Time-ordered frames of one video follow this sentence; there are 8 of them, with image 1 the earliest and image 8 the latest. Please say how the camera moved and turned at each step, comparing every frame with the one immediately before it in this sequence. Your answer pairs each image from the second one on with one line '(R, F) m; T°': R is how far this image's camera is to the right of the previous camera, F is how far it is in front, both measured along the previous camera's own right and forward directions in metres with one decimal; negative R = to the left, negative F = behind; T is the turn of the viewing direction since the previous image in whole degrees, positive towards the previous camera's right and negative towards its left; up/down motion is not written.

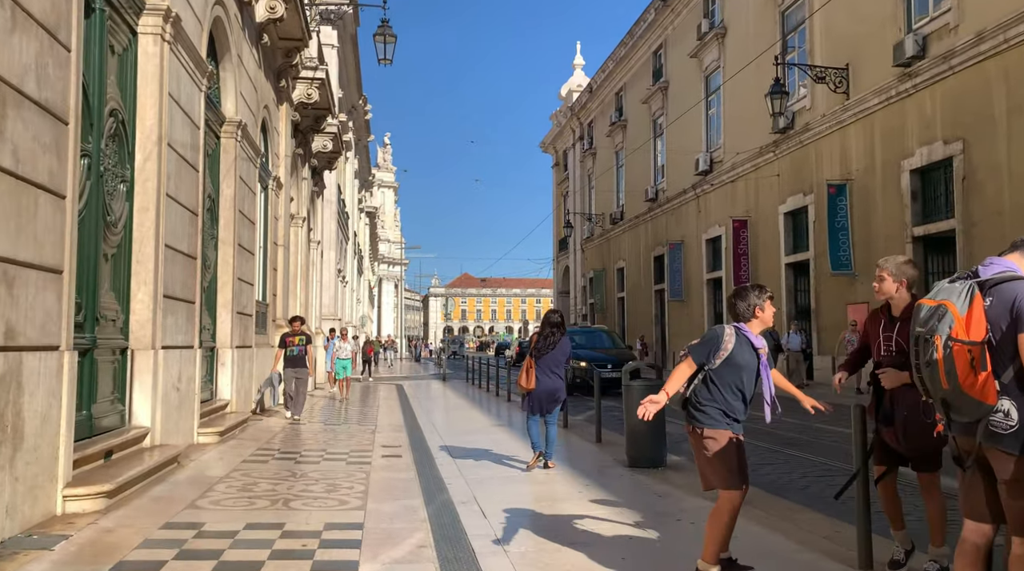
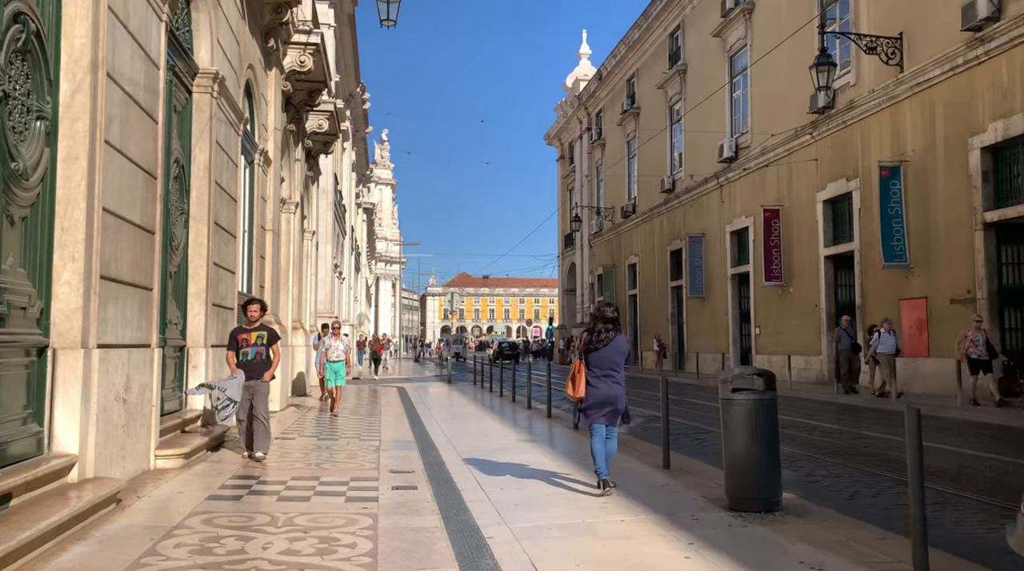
(-0.4, +2.0) m; 0°
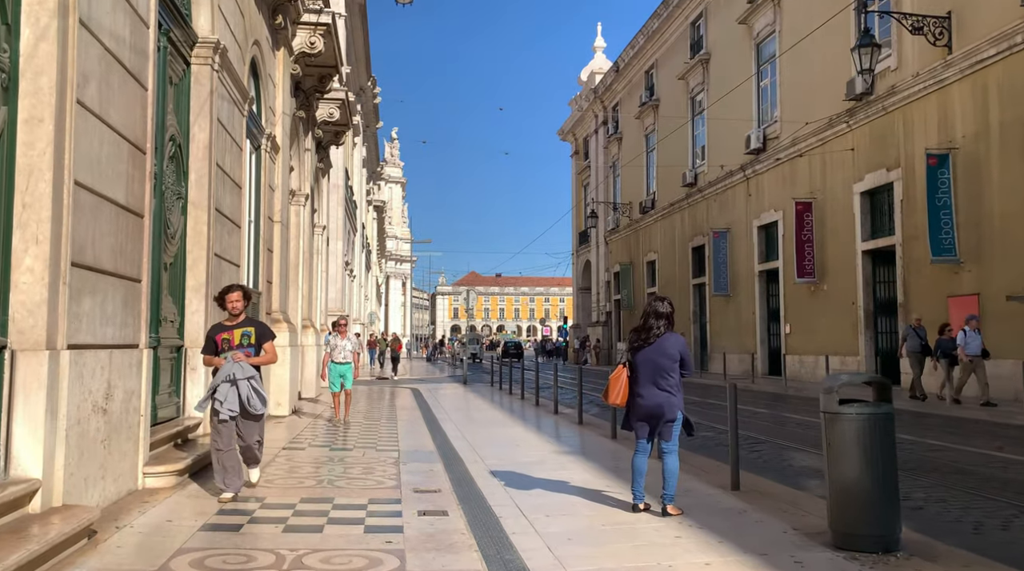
(-0.3, +1.0) m; -1°
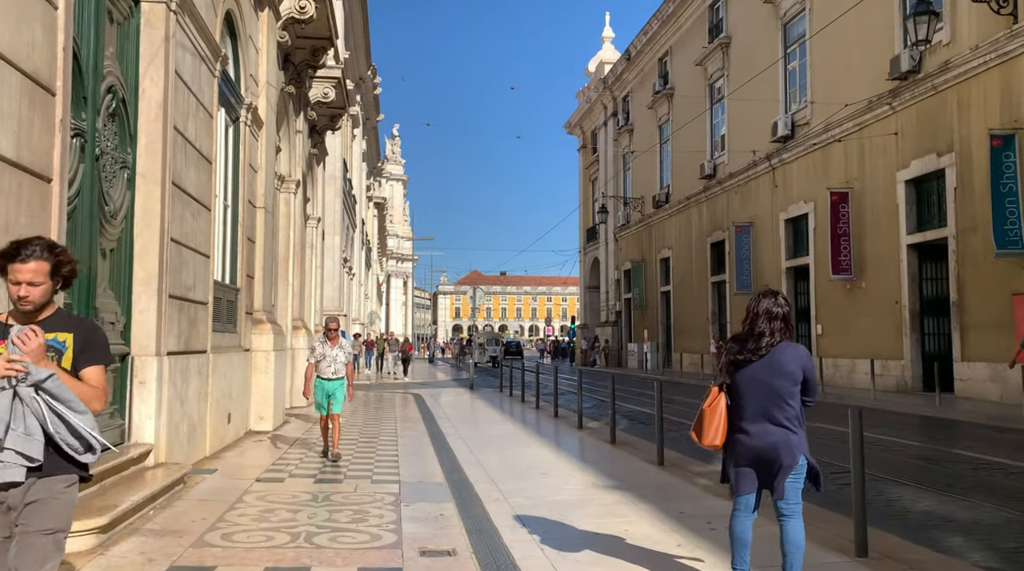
(-0.2, +1.7) m; 0°
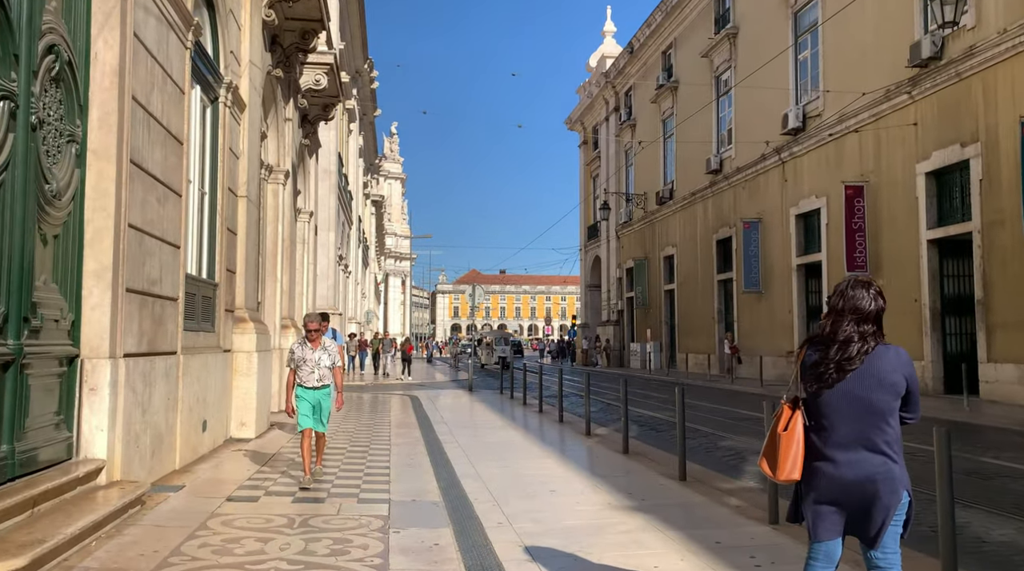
(-0.1, +0.9) m; 0°
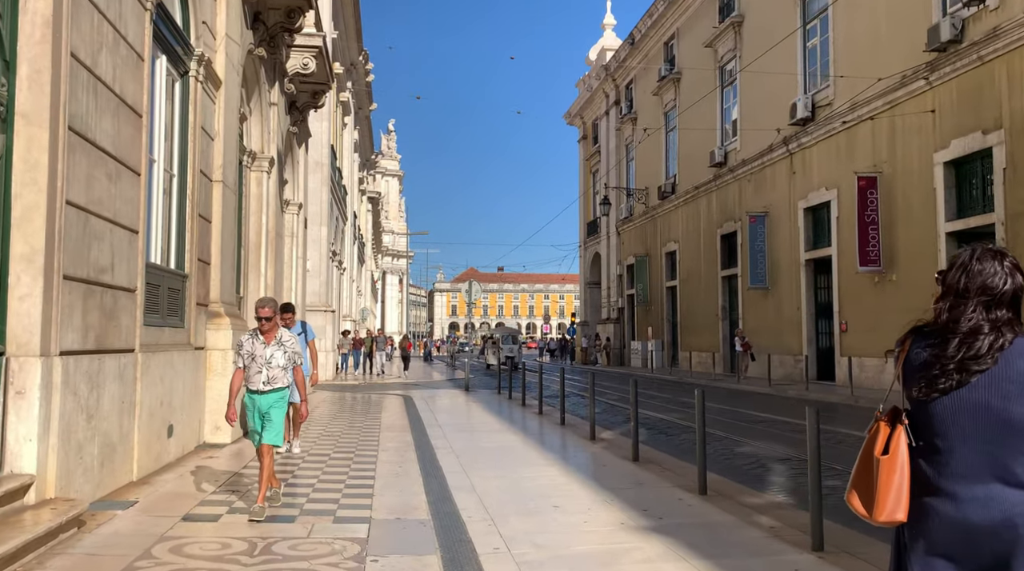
(0.0, +0.8) m; 0°
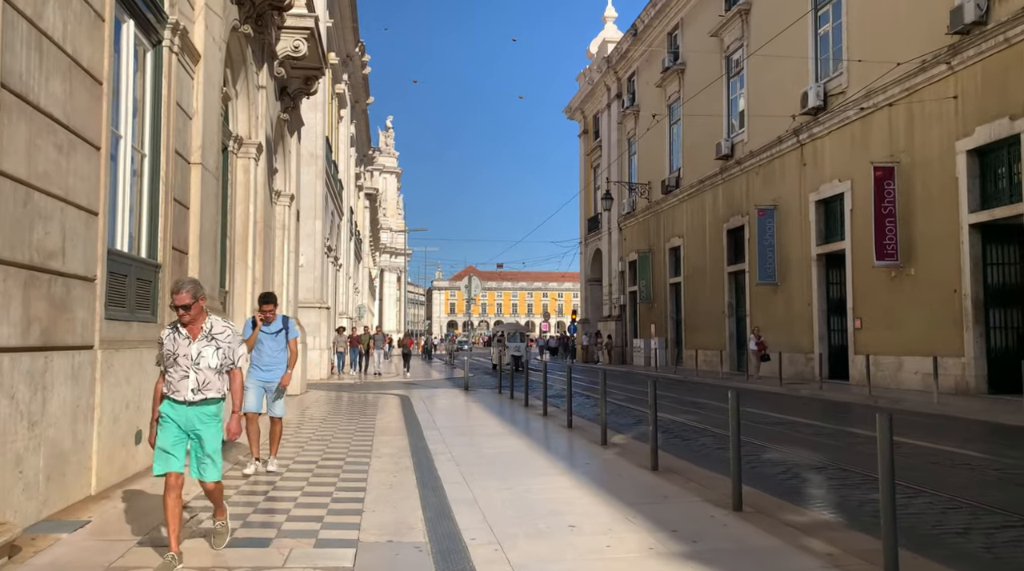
(-0.1, +0.8) m; 0°
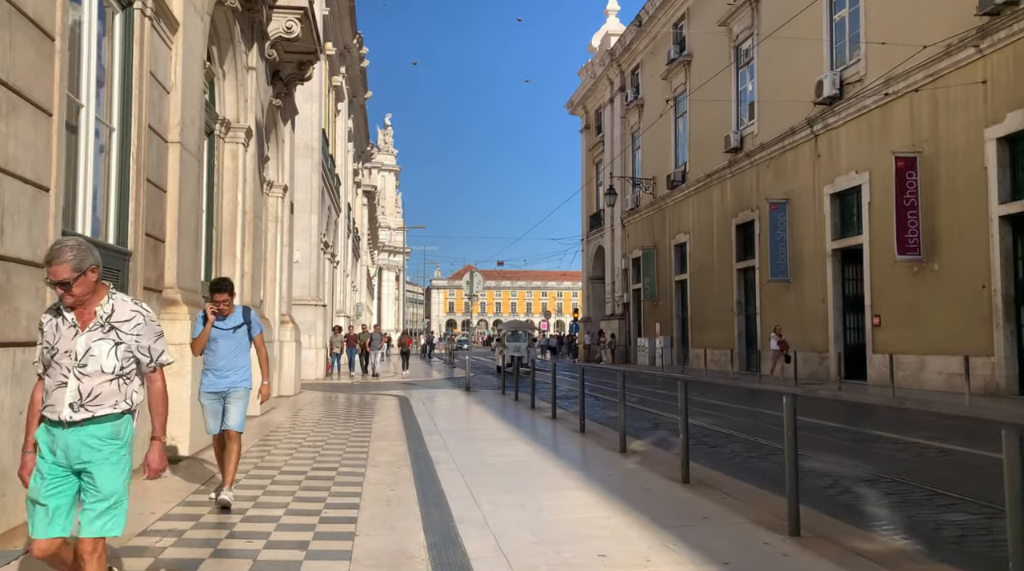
(-0.1, +0.8) m; 0°
